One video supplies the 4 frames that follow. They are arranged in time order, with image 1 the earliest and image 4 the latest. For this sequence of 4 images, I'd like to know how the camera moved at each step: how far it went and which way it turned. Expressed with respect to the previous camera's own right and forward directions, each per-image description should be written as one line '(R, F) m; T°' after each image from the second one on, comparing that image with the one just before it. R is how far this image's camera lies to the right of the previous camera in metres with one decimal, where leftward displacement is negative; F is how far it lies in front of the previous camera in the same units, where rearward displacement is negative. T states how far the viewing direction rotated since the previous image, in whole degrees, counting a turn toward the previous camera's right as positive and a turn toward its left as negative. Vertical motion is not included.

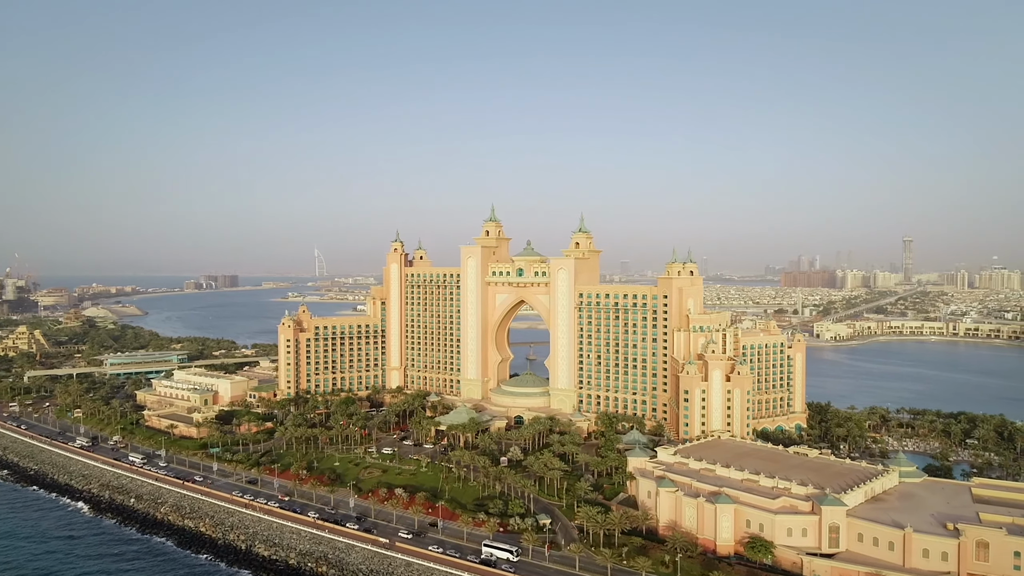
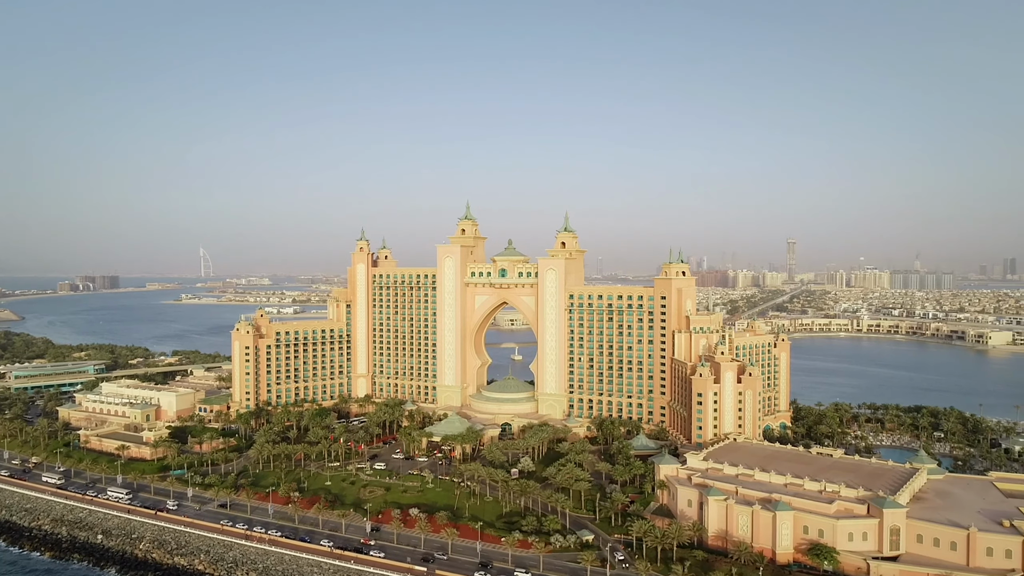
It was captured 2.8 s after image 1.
(-10.6, +4.6) m; +8°
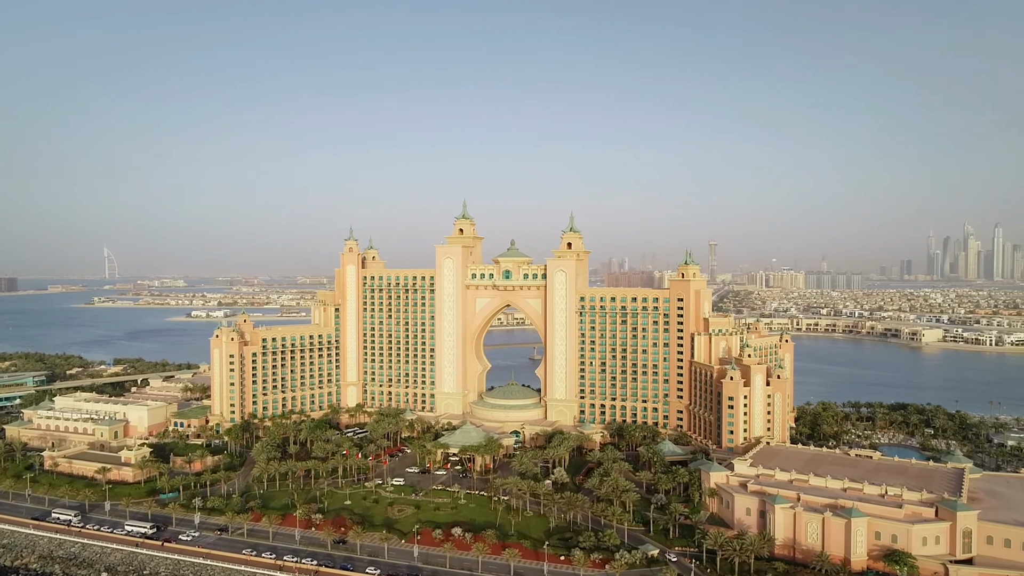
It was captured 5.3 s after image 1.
(-9.8, +3.8) m; +6°
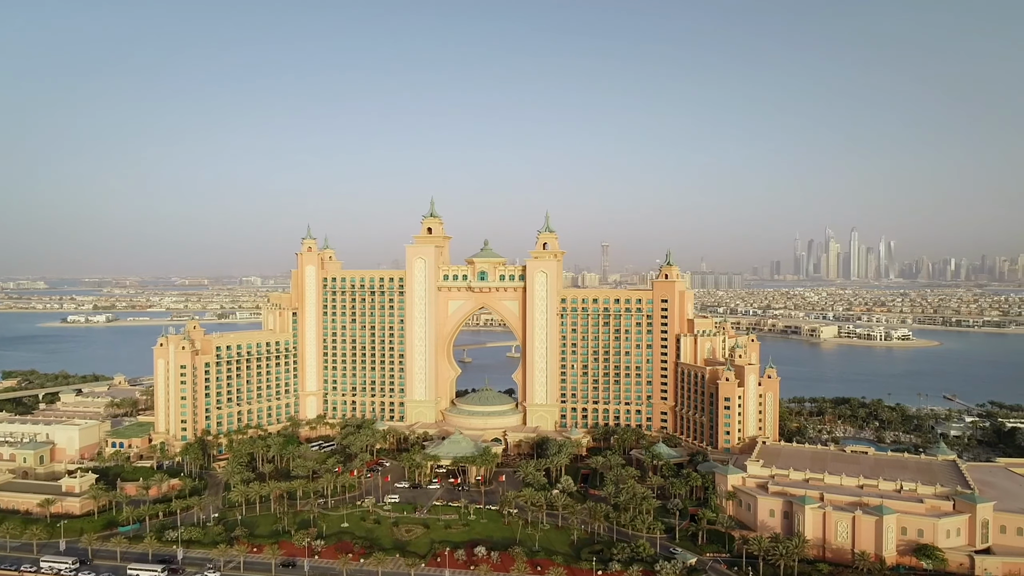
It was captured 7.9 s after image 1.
(-9.9, +3.7) m; +9°
